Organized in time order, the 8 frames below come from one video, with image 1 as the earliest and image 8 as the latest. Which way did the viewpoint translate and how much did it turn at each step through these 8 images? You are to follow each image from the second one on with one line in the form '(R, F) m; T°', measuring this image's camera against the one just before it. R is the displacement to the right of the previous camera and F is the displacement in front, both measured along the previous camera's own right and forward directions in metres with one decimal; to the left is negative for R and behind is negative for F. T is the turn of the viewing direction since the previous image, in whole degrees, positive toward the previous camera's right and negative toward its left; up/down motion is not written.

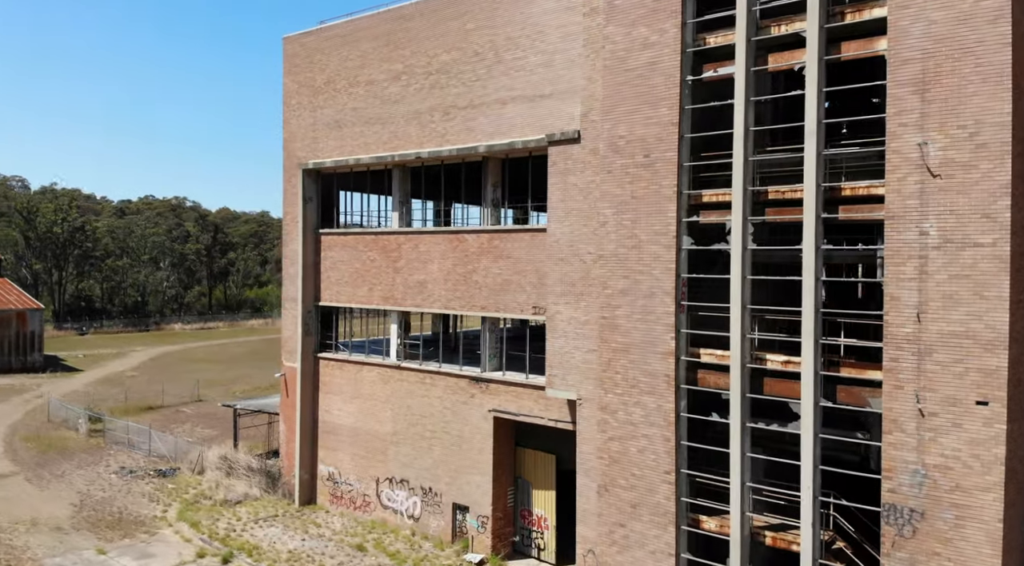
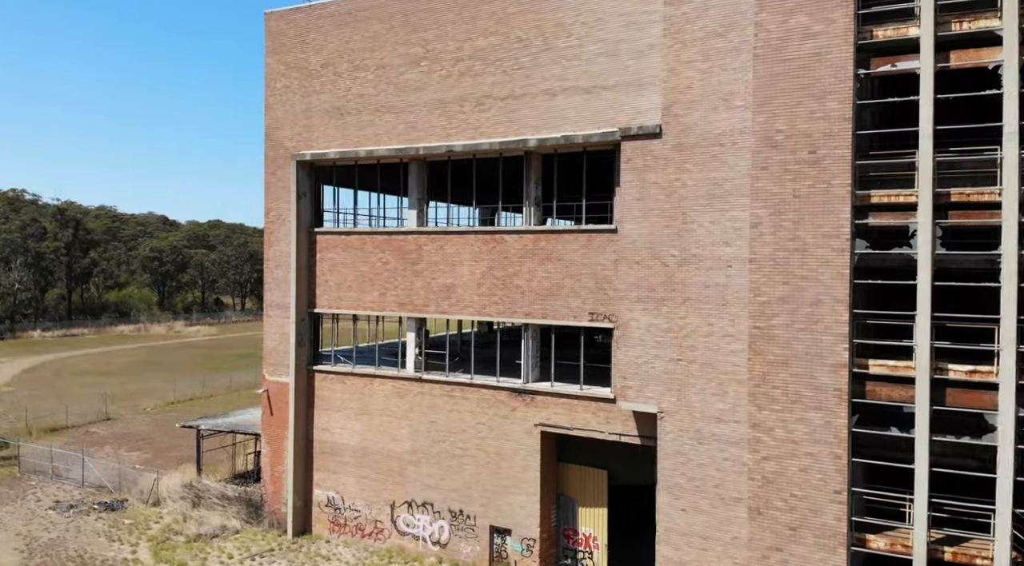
(-5.4, +2.2) m; +11°
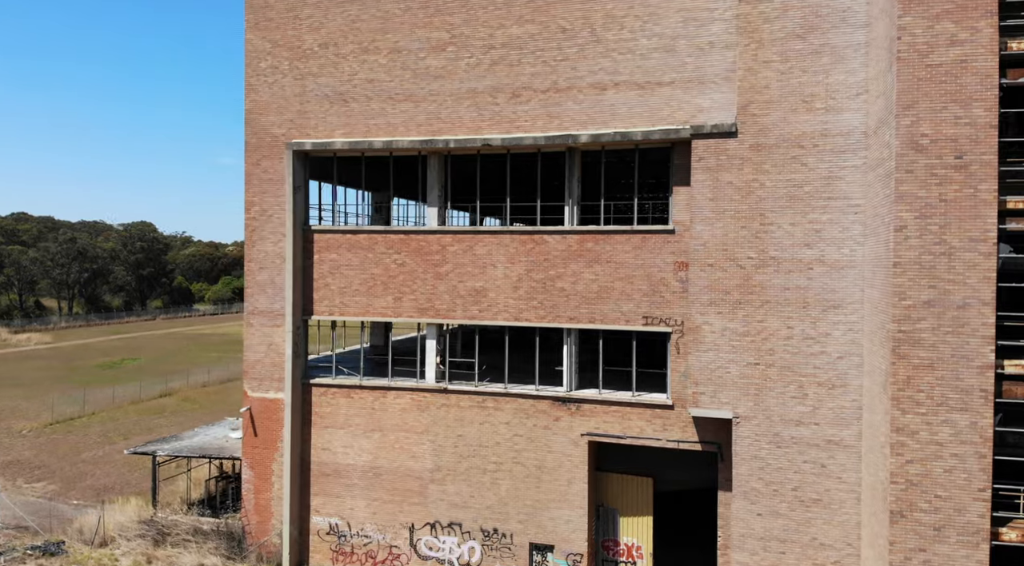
(-5.8, +1.9) m; +13°
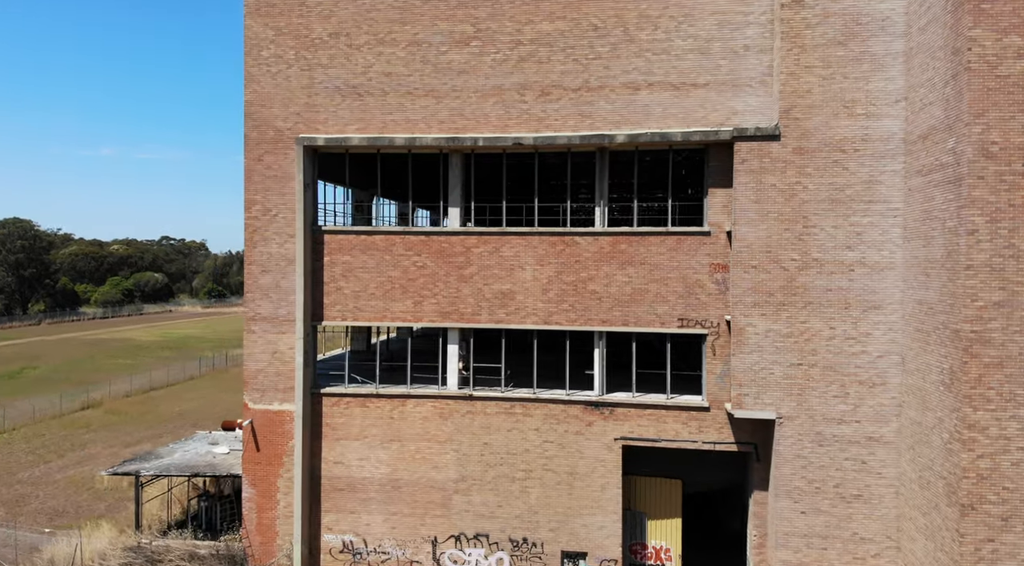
(-3.8, +0.9) m; +8°
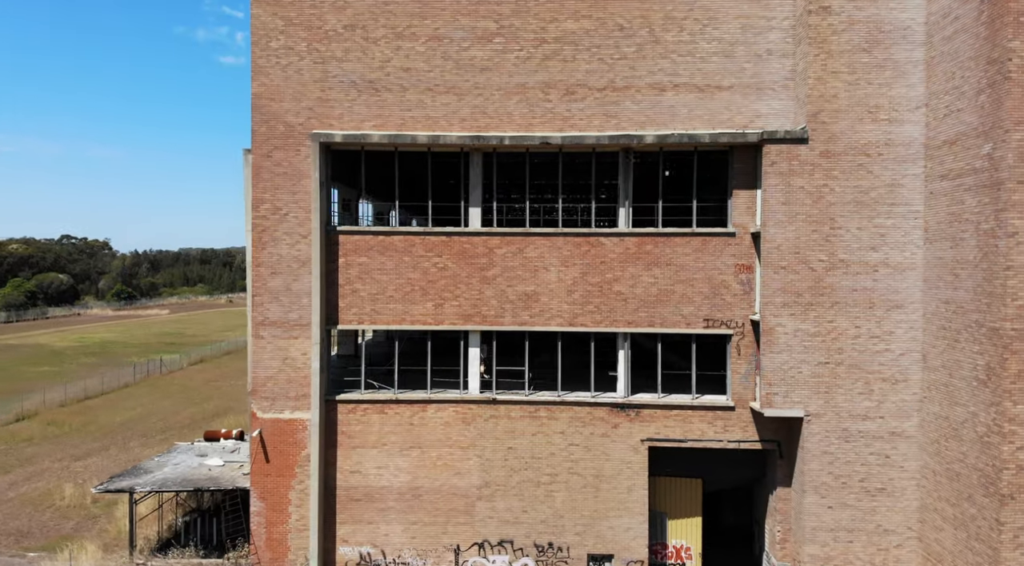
(-3.0, +0.5) m; +7°
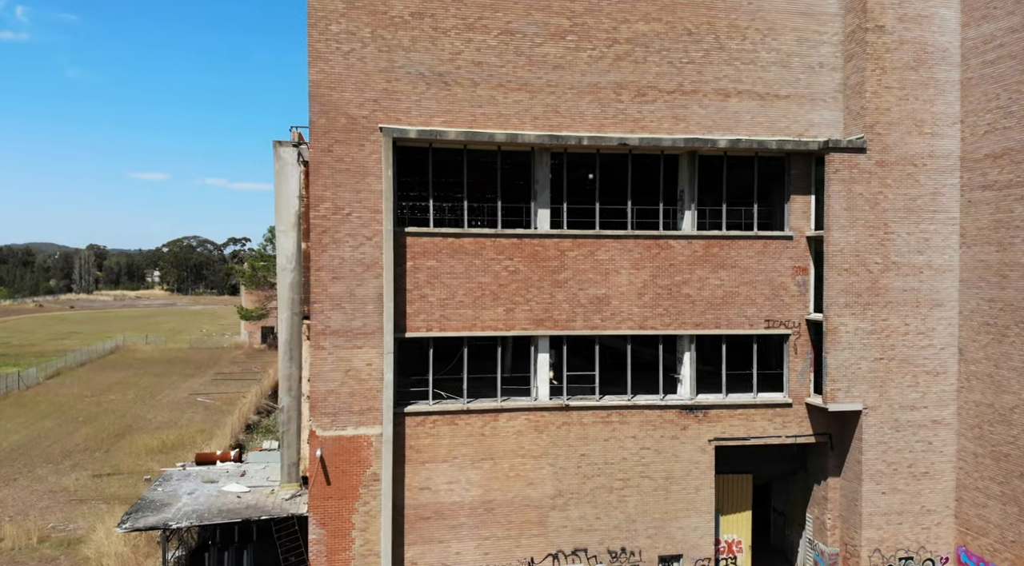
(-6.5, +1.4) m; +13°
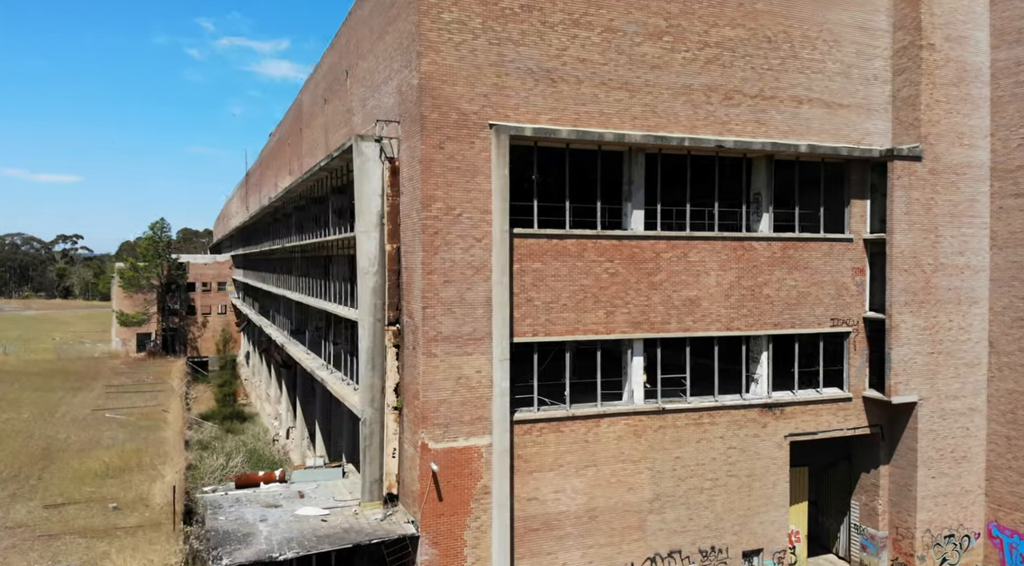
(-6.5, +1.2) m; +12°
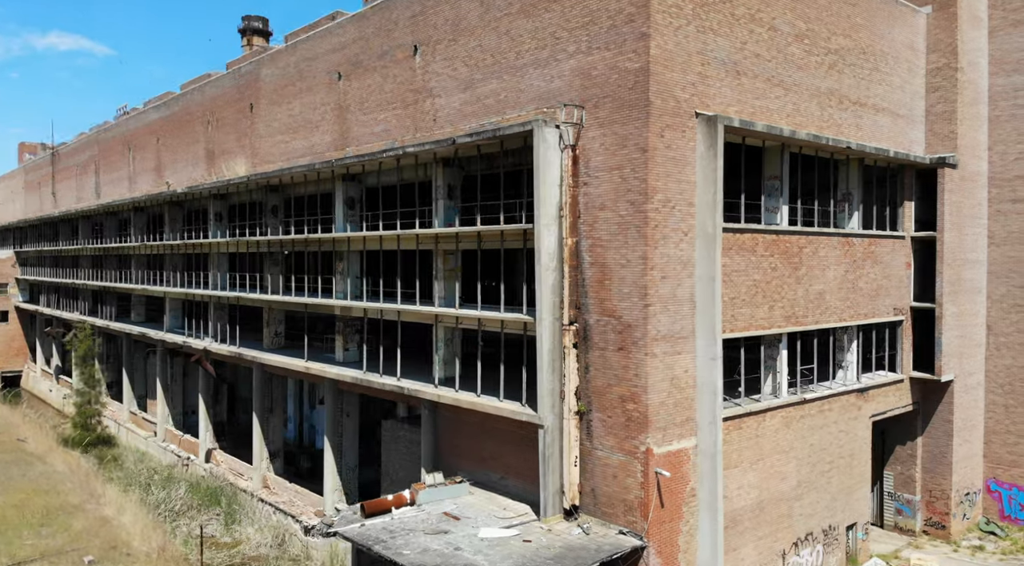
(-10.4, +2.9) m; +20°
